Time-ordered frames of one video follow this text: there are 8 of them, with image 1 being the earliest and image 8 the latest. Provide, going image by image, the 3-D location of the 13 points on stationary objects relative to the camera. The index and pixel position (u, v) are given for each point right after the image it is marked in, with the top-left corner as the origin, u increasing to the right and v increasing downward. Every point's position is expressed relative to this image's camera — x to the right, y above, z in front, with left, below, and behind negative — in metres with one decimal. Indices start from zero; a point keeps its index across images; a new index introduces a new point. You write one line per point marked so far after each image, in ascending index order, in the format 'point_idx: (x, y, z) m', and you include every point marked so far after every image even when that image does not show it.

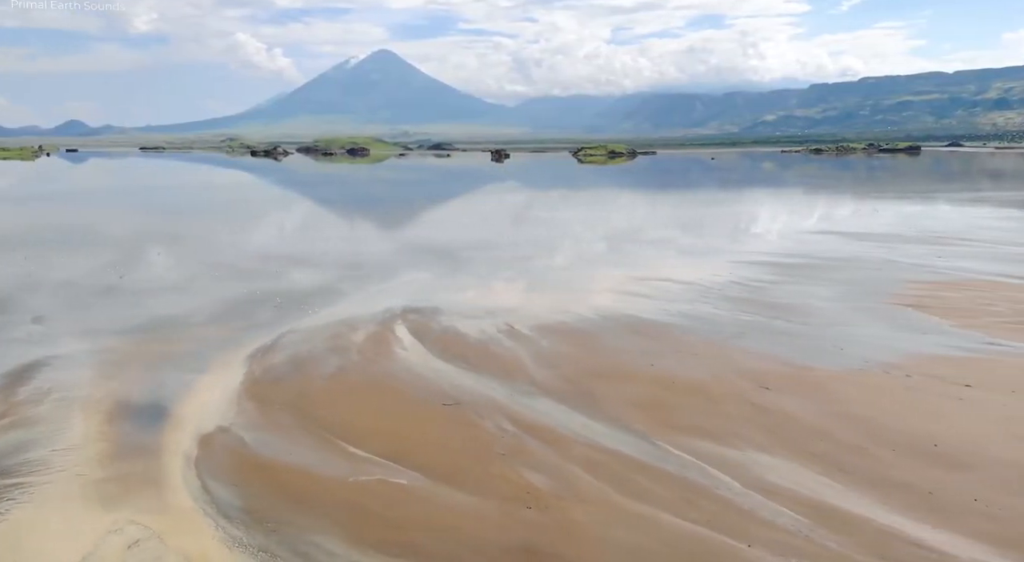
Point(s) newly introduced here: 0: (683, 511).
0: (+1.4, -1.9, +6.6) m
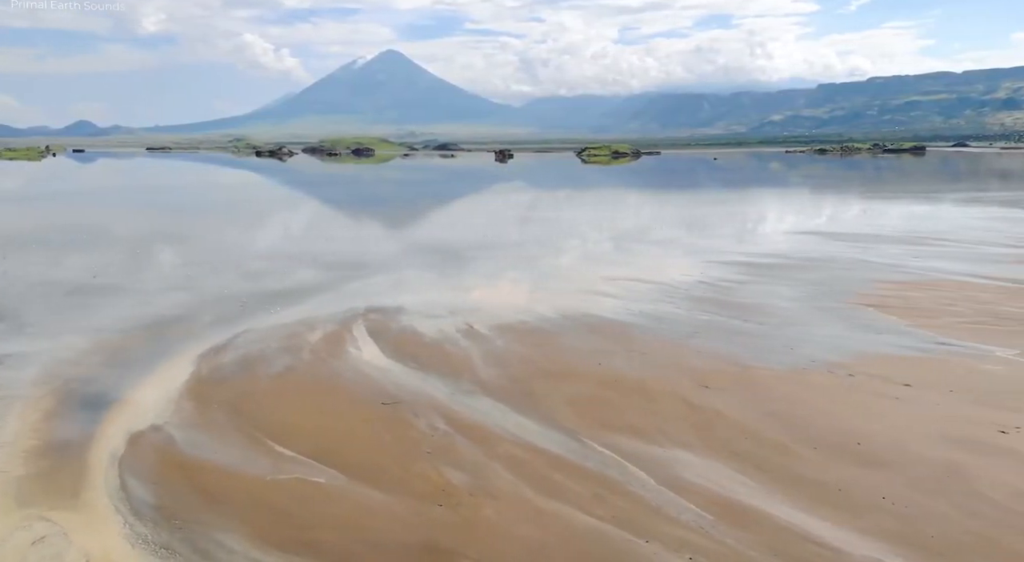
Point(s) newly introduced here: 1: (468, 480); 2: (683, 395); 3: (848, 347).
0: (+0.7, -1.9, +6.6) m
1: (-0.4, -1.8, +7.2) m
2: (+2.2, -1.4, +9.9) m
3: (+5.3, -1.1, +12.3) m
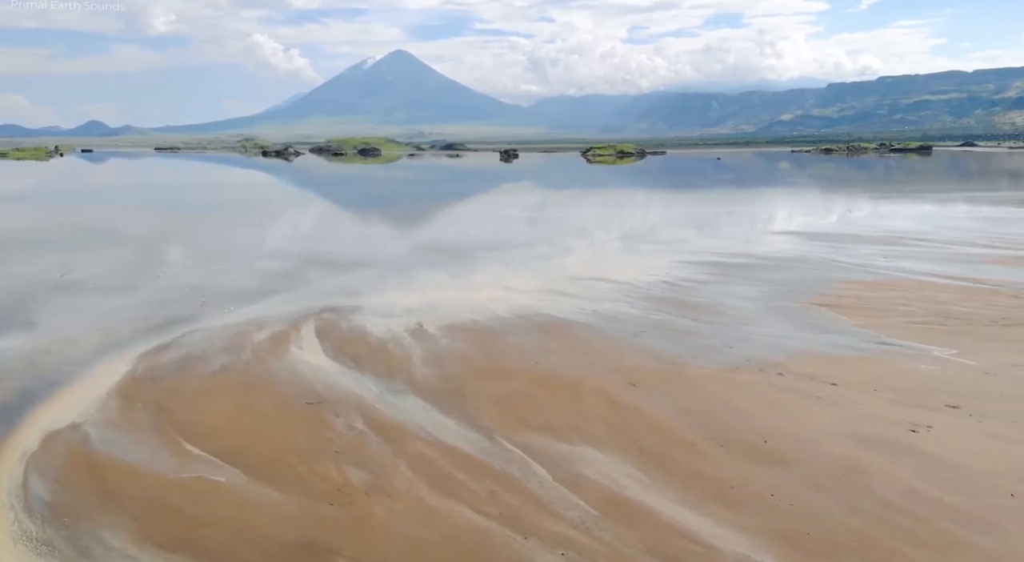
0: (-0.3, -1.9, +6.6) m
1: (-1.3, -1.8, +7.3) m
2: (+1.2, -1.4, +10.0) m
3: (+4.3, -1.1, +12.3) m
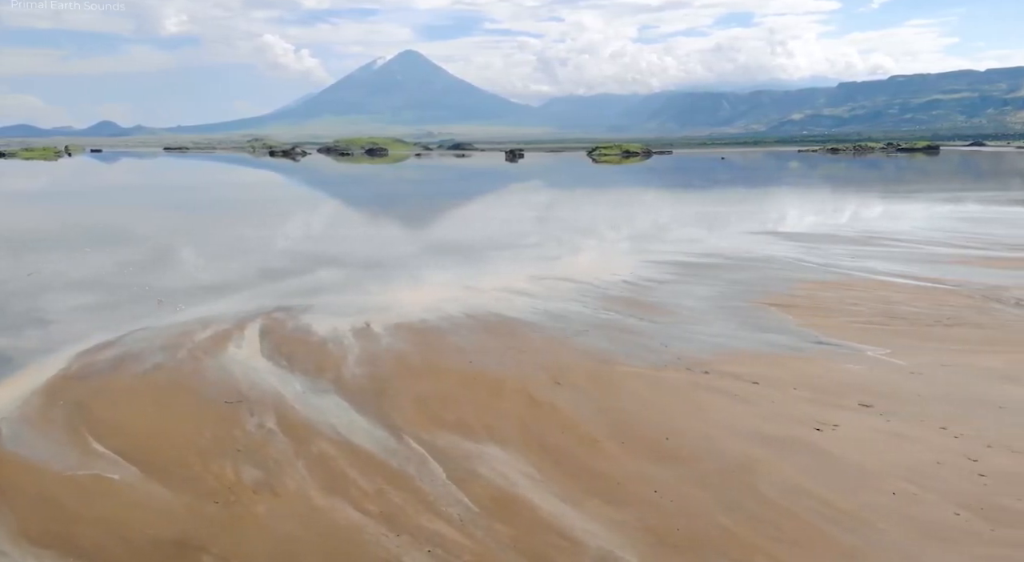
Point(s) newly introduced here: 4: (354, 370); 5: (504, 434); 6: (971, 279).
0: (-1.3, -1.9, +6.7) m
1: (-2.3, -1.8, +7.3) m
2: (+0.2, -1.4, +10.0) m
3: (+3.3, -1.1, +12.4) m
4: (-2.2, -1.3, +11.1) m
5: (-0.1, -1.6, +8.5) m
6: (+11.5, 0.0, +19.6) m
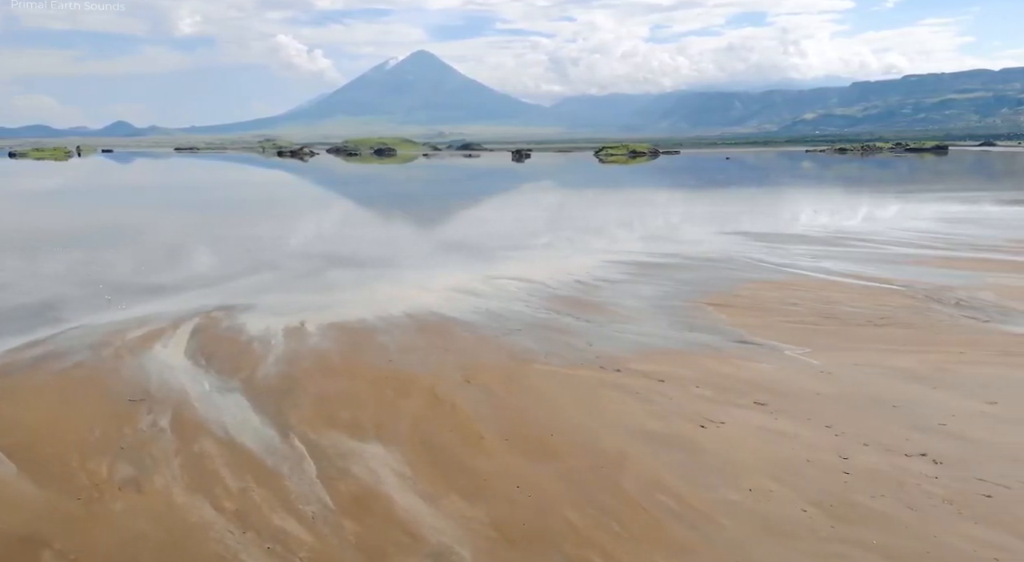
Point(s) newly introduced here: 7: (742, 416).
0: (-2.5, -1.9, +6.7) m
1: (-3.6, -1.8, +7.4) m
2: (-1.0, -1.4, +10.1) m
3: (+2.1, -1.1, +12.4) m
4: (-3.5, -1.3, +11.2) m
5: (-1.3, -1.6, +8.5) m
6: (+10.3, 0.0, +19.7) m
7: (+2.6, -1.5, +8.9) m
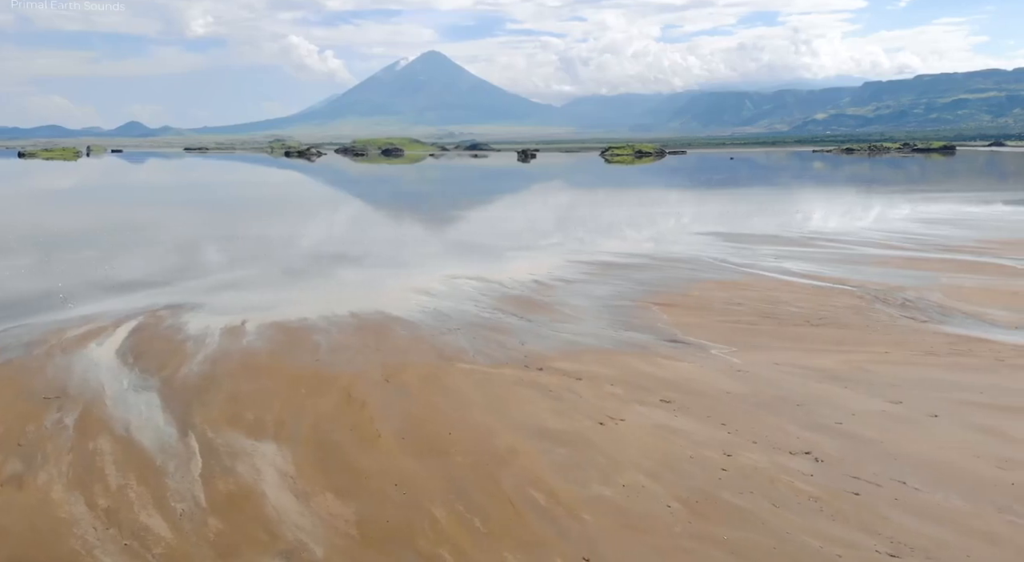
0: (-3.6, -1.9, +6.8) m
1: (-4.6, -1.8, +7.4) m
2: (-2.1, -1.4, +10.1) m
3: (+1.0, -1.0, +12.5) m
4: (-4.5, -1.3, +11.2) m
5: (-2.4, -1.6, +8.6) m
6: (+9.2, 0.0, +19.7) m
7: (+1.5, -1.5, +9.0) m
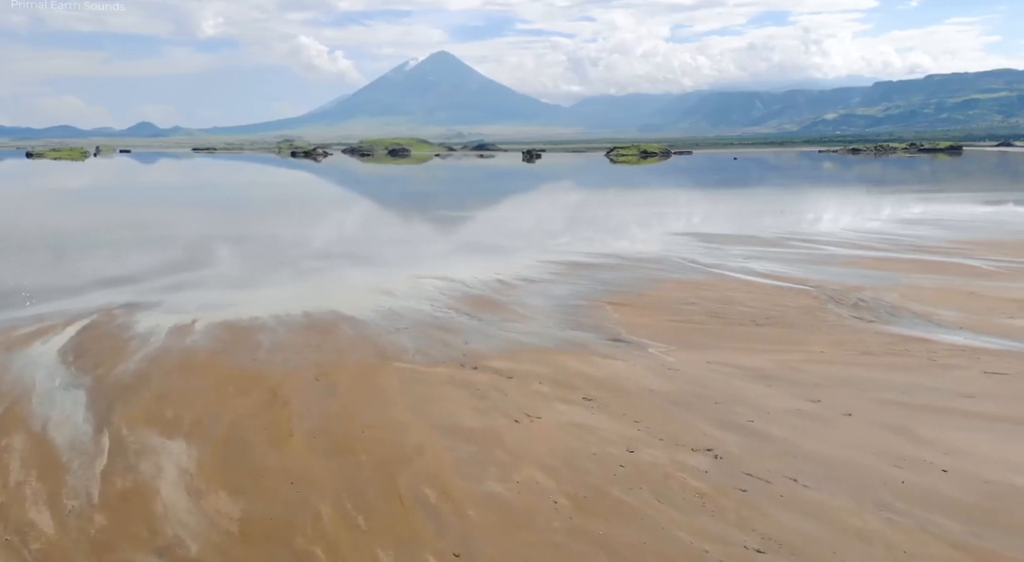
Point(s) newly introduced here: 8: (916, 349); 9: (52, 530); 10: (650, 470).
0: (-4.5, -1.8, +6.8) m
1: (-5.6, -1.8, +7.5) m
2: (-3.0, -1.4, +10.2) m
3: (+0.1, -1.0, +12.6) m
4: (-5.5, -1.2, +11.3) m
5: (-3.3, -1.6, +8.7) m
6: (+8.2, 0.0, +19.8) m
7: (+0.6, -1.5, +9.0) m
8: (+6.2, -1.0, +12.1) m
9: (-3.6, -2.0, +6.2) m
10: (+1.3, -1.7, +7.2) m
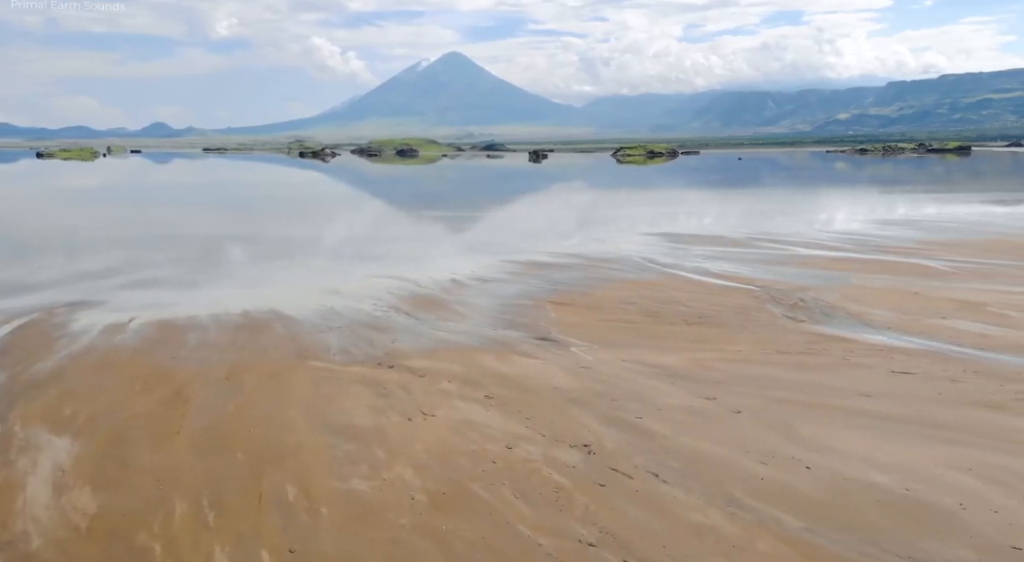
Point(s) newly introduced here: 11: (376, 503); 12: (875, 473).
0: (-5.7, -1.8, +6.9) m
1: (-6.8, -1.7, +7.6) m
2: (-4.2, -1.4, +10.3) m
3: (-1.1, -1.0, +12.7) m
4: (-6.7, -1.2, +11.4) m
5: (-4.5, -1.6, +8.8) m
6: (+7.0, 0.0, +19.9) m
7: (-0.6, -1.5, +9.1) m
8: (+5.0, -1.0, +12.2) m
9: (-4.8, -1.9, +6.3) m
10: (+0.1, -1.7, +7.4) m
11: (-1.1, -1.9, +6.6) m
12: (+3.4, -1.8, +7.3) m
